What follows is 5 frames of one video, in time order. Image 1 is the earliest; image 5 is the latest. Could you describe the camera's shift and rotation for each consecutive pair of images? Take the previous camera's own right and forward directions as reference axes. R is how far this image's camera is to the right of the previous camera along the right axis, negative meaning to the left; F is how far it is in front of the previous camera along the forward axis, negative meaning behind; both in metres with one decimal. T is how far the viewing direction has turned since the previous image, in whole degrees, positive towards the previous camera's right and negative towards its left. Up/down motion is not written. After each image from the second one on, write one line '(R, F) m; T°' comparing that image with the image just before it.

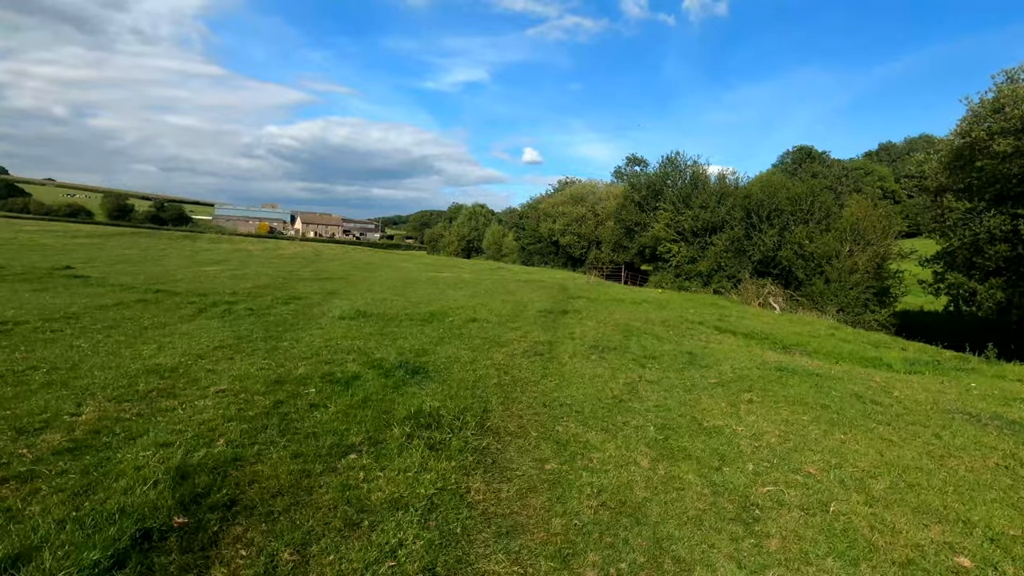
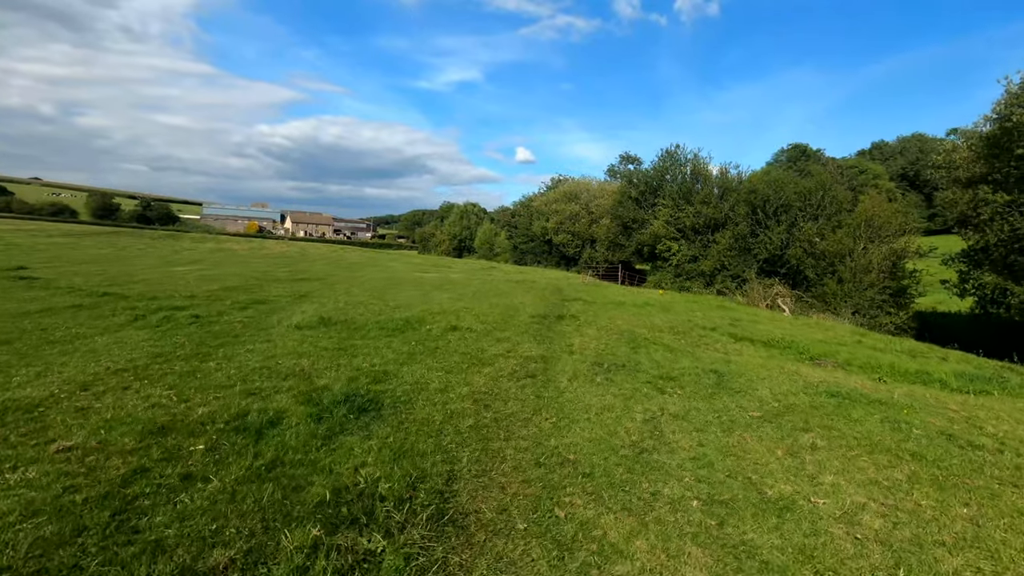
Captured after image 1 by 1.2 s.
(+0.1, +2.4) m; +1°
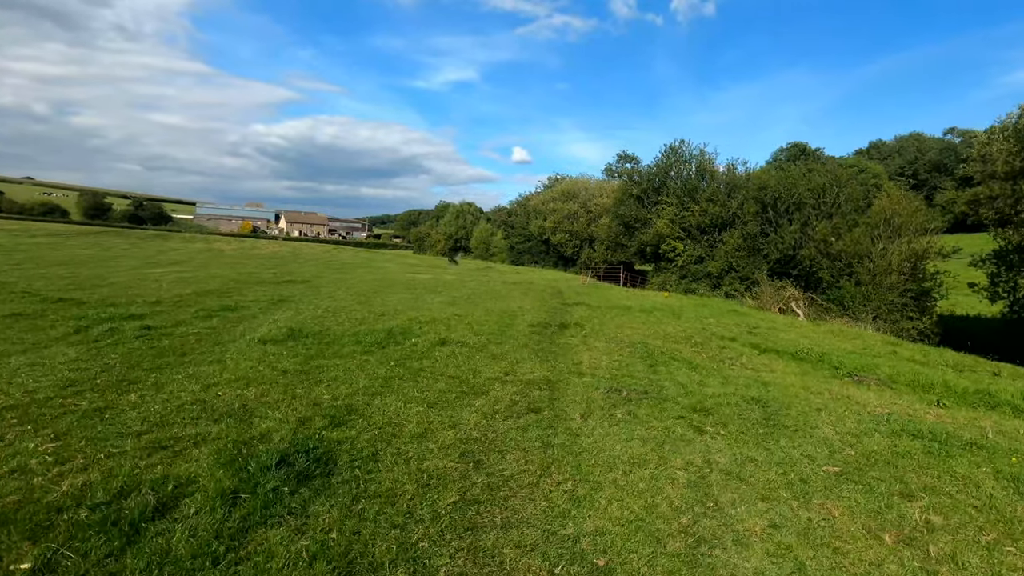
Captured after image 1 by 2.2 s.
(0.0, +1.9) m; 0°
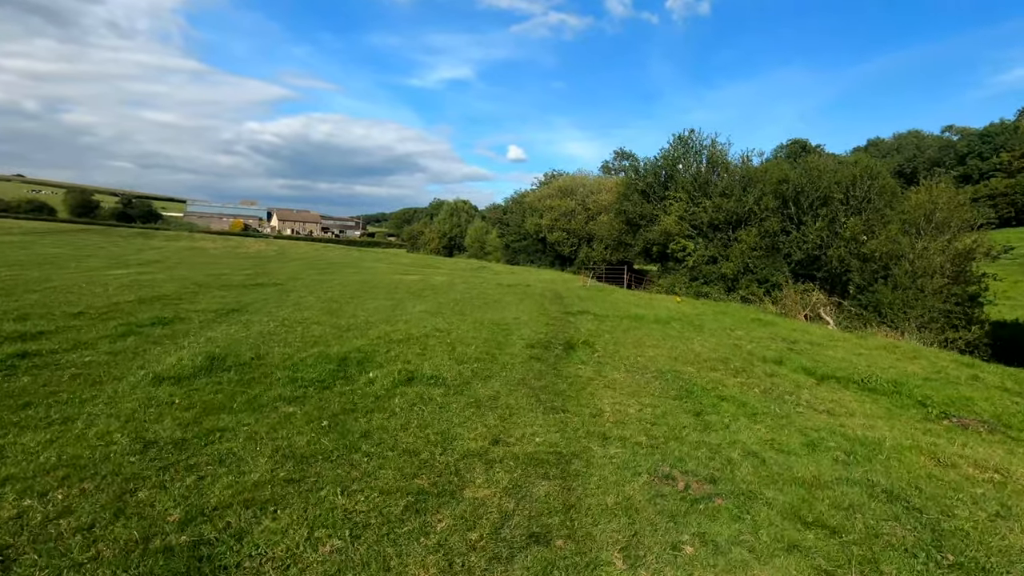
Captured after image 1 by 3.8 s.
(+0.1, +3.3) m; 0°
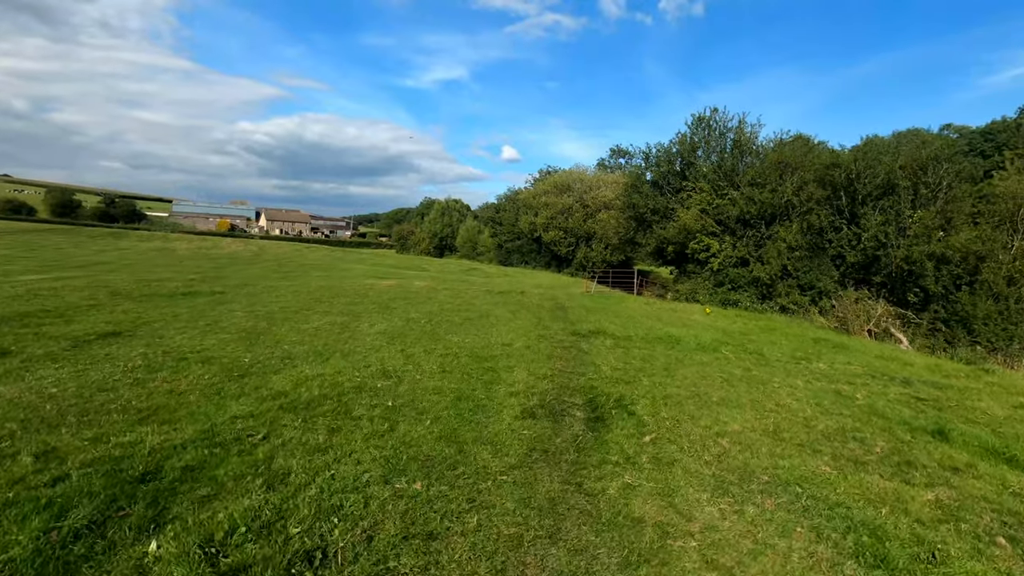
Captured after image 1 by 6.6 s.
(+0.1, +5.5) m; +1°
